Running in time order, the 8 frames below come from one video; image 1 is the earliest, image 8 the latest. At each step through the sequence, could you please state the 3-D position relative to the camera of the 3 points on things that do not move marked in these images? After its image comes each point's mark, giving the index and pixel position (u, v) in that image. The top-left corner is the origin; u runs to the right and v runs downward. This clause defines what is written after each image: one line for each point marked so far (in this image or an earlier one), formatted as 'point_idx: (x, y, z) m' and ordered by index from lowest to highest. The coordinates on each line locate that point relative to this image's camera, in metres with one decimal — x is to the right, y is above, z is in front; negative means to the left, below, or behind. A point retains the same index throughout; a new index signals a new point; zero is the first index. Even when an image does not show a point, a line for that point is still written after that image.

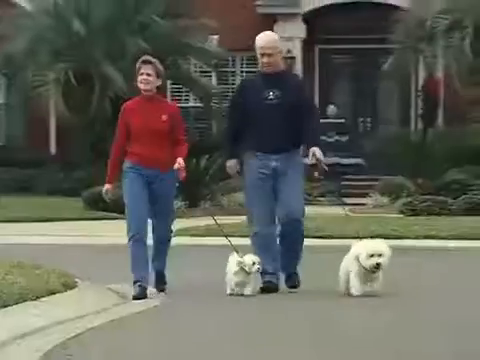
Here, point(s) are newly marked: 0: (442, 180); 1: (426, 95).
0: (+3.5, 0.0, +18.9) m
1: (+3.4, +1.5, +20.8) m
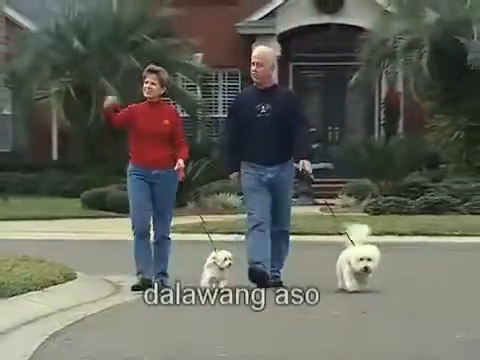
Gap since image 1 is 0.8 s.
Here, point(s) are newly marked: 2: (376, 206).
0: (+3.1, -0.1, +20.9) m
1: (+3.1, +1.5, +22.9) m
2: (+2.5, -0.5, +20.1) m
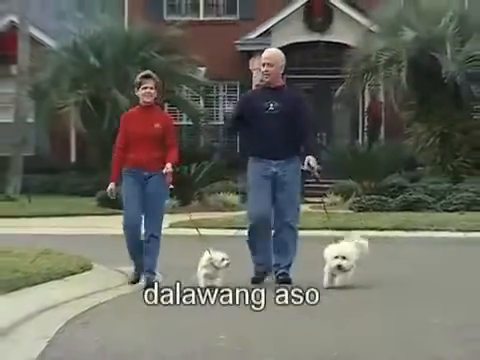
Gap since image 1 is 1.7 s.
0: (+3.1, -0.1, +23.5) m
1: (+3.0, +1.4, +25.4) m
2: (+2.5, -0.5, +22.7) m
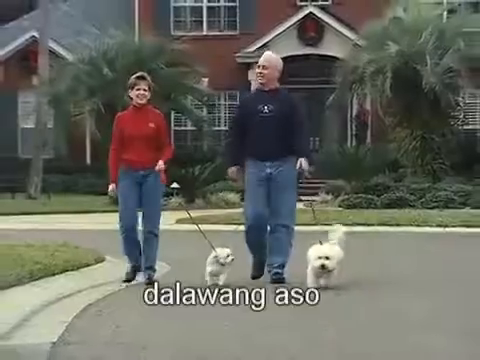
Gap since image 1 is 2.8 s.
0: (+3.1, -0.1, +26.0) m
1: (+3.0, +1.4, +27.9) m
2: (+2.5, -0.5, +25.1) m
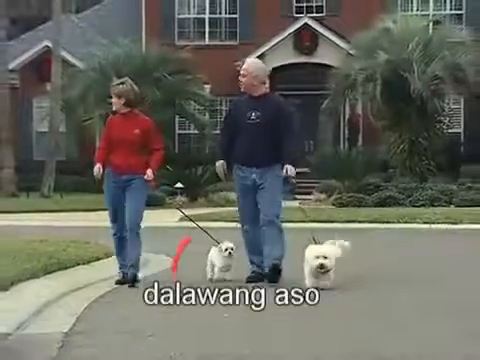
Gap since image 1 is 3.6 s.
0: (+3.1, -0.1, +27.8) m
1: (+3.0, +1.4, +29.7) m
2: (+2.5, -0.5, +27.0) m
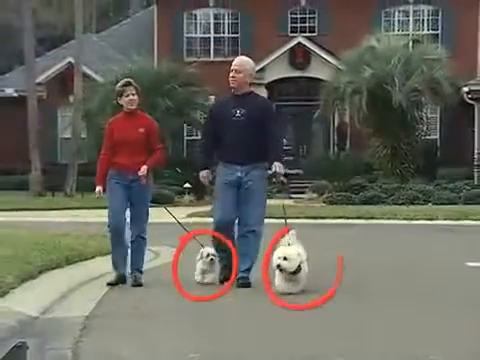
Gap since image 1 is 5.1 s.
0: (+3.1, -0.1, +31.4) m
1: (+3.1, +1.4, +33.3) m
2: (+2.5, -0.5, +30.5) m
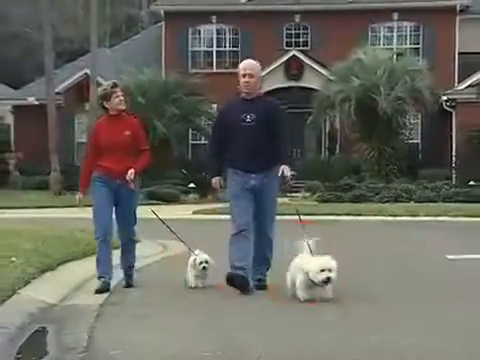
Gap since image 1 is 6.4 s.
0: (+3.1, -0.1, +34.6) m
1: (+3.1, +1.4, +36.5) m
2: (+2.5, -0.6, +33.8) m
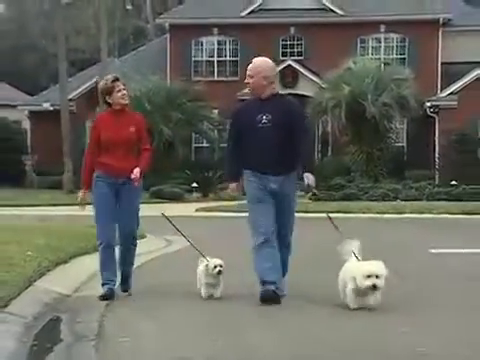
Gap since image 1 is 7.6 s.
0: (+3.1, -0.1, +37.4) m
1: (+3.1, +1.4, +39.3) m
2: (+2.5, -0.6, +36.6) m
